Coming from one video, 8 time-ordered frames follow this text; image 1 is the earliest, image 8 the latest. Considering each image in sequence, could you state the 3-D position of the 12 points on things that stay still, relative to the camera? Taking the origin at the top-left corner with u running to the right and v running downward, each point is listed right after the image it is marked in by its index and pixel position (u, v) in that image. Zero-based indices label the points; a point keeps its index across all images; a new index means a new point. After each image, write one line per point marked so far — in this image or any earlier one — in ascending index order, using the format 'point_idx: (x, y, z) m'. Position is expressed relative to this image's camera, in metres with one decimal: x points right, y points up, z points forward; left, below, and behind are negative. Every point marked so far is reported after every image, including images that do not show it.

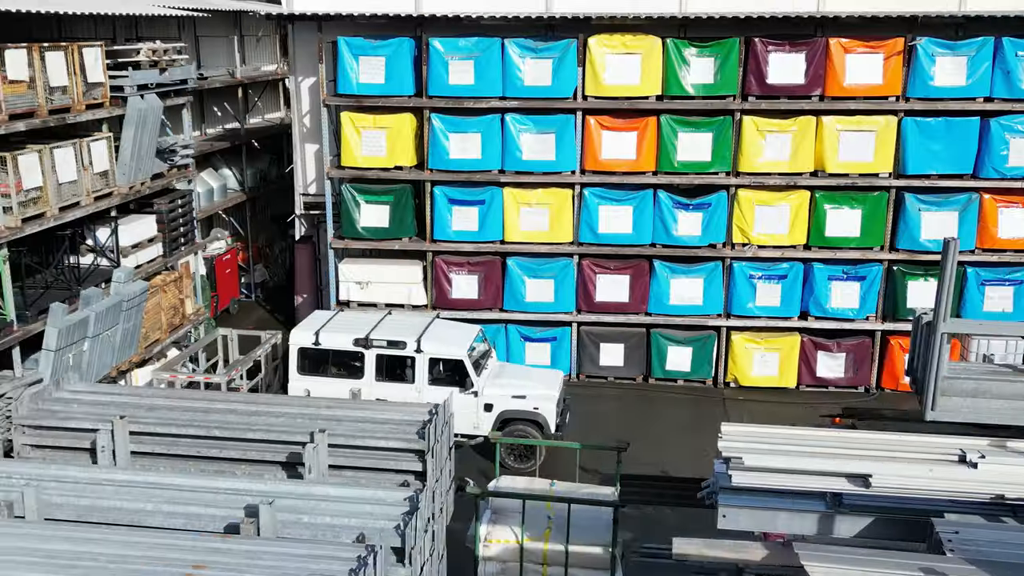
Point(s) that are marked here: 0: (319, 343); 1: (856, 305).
0: (-3.2, -0.9, +13.9) m
1: (+6.8, -0.3, +16.4) m
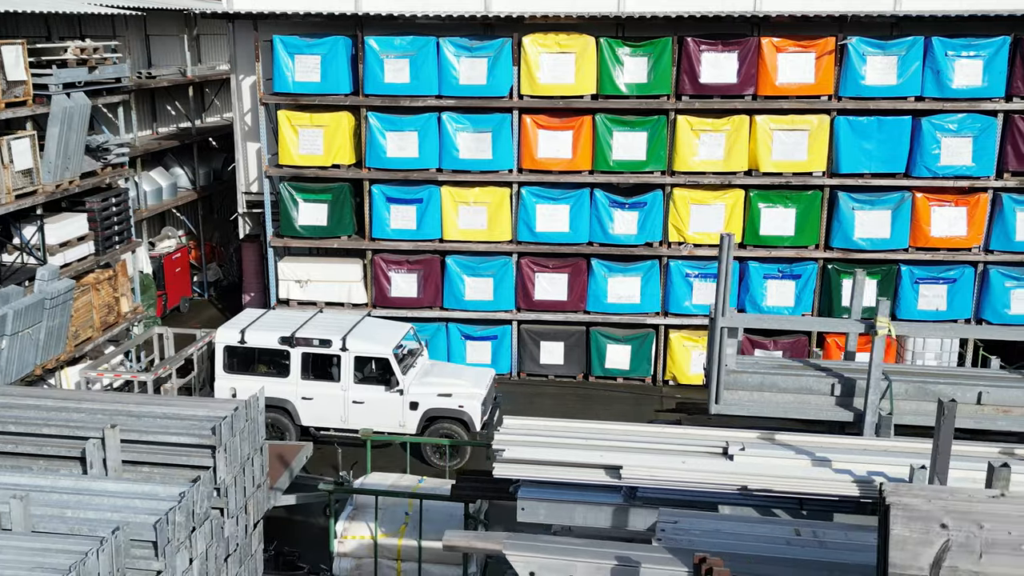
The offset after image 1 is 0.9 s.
0: (-4.5, -0.9, +13.9) m
1: (+5.6, -0.3, +16.4) m
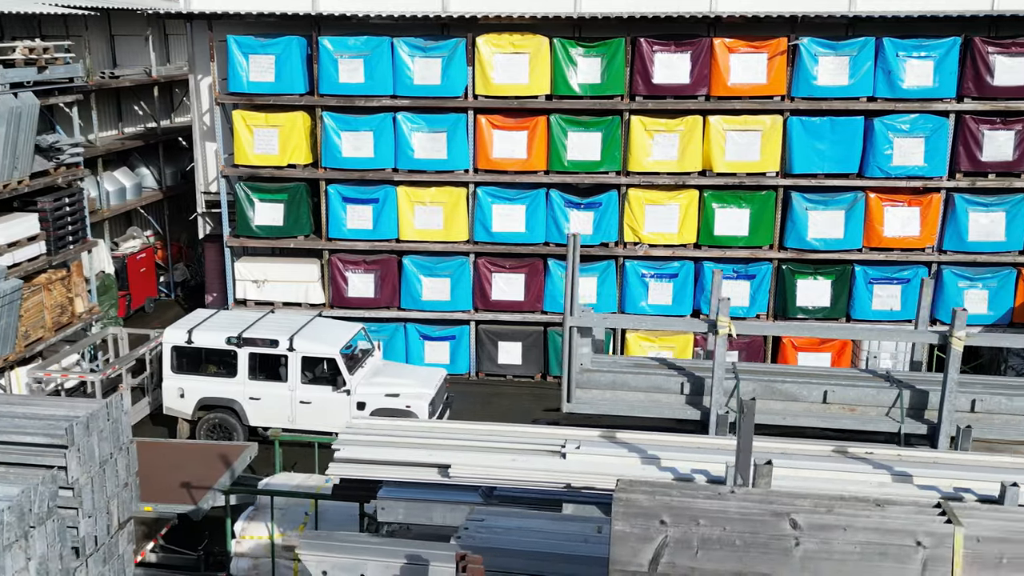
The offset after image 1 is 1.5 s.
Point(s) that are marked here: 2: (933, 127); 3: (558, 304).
0: (-5.4, -0.9, +13.8) m
1: (+4.7, -0.3, +16.4) m
2: (+7.9, +3.0, +15.4) m
3: (+1.0, -0.3, +16.8) m
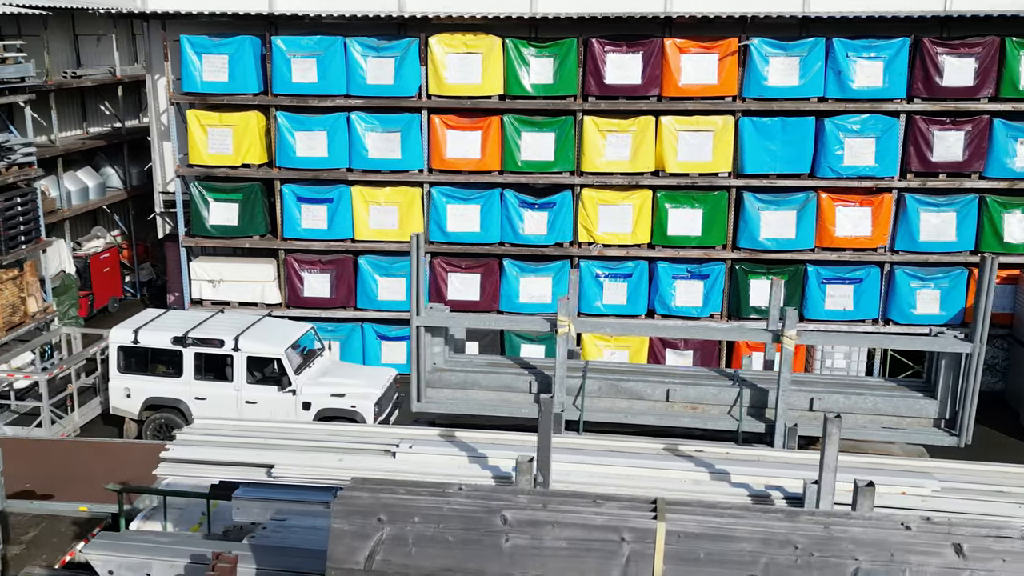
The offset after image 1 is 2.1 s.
0: (-6.3, -0.9, +13.8) m
1: (+3.8, -0.3, +16.5) m
2: (+6.9, +3.0, +15.4) m
3: (0.0, -0.3, +16.8) m
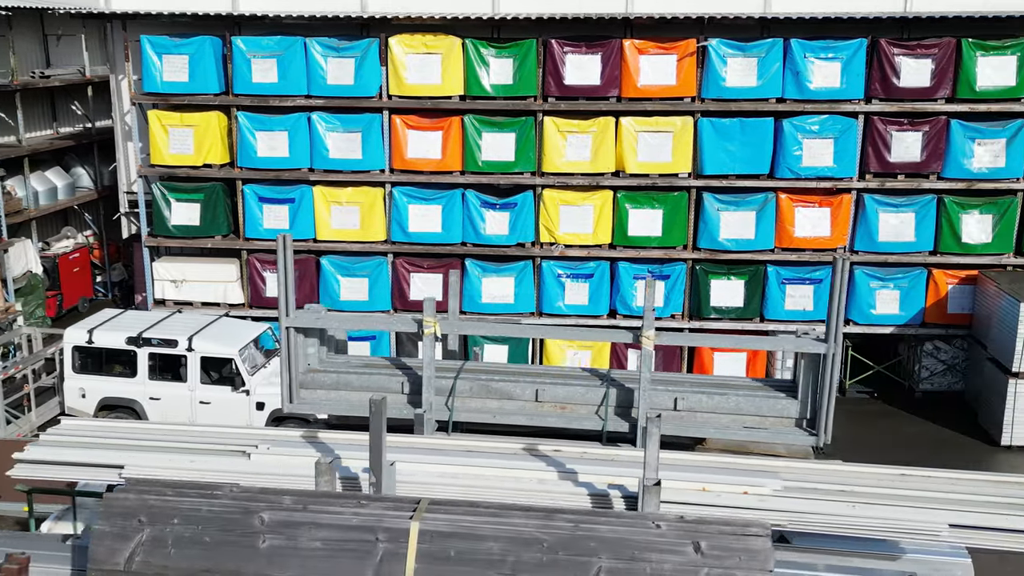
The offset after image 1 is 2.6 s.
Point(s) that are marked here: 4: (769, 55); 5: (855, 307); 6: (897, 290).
0: (-7.0, -0.9, +13.8) m
1: (+3.0, -0.3, +16.5) m
2: (+6.2, +3.0, +15.5) m
3: (-0.7, -0.3, +16.8) m
4: (+4.8, +4.3, +15.3) m
5: (+6.7, -0.4, +16.2) m
6: (+7.5, 0.0, +16.0) m
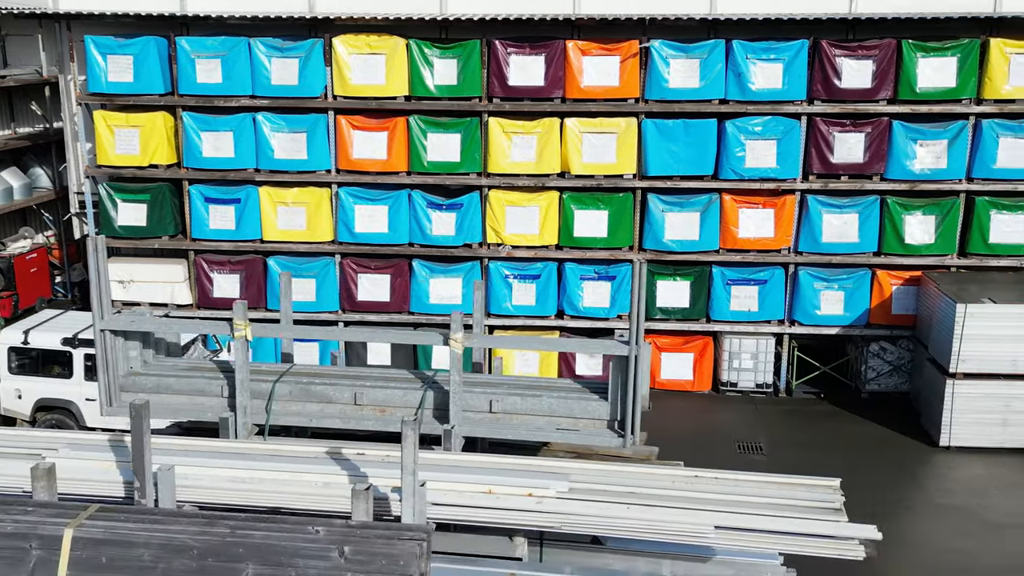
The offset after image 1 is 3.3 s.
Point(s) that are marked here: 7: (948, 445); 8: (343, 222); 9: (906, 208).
0: (-8.1, -0.9, +13.8) m
1: (+1.9, -0.3, +16.5) m
2: (+5.1, +3.0, +15.5) m
3: (-1.8, -0.3, +16.8) m
4: (+3.7, +4.3, +15.3) m
5: (+5.6, -0.4, +16.2) m
6: (+6.4, 0.0, +16.0) m
7: (+7.6, -2.7, +14.5) m
8: (-3.4, +1.3, +16.6) m
9: (+7.4, +1.5, +15.6) m
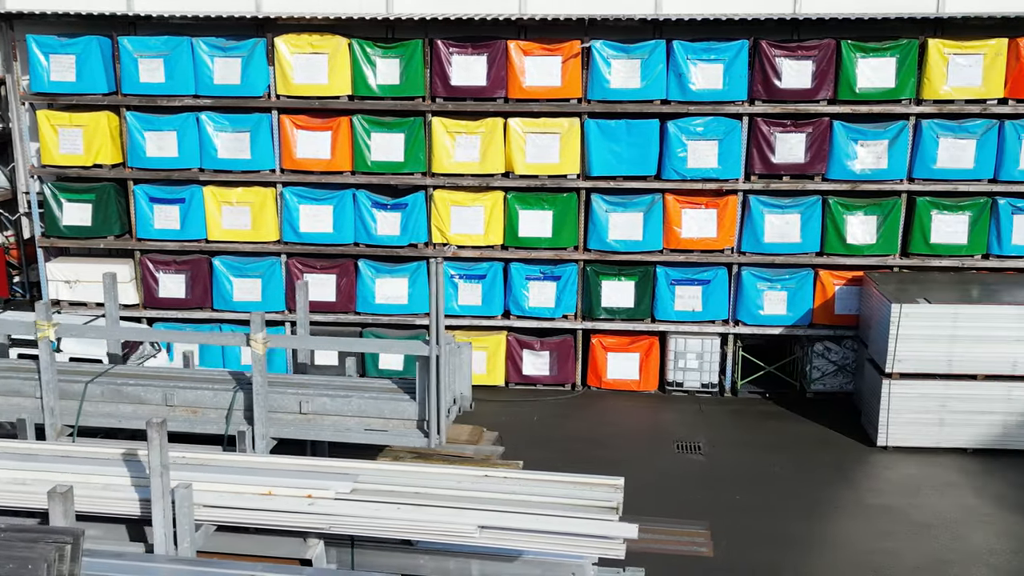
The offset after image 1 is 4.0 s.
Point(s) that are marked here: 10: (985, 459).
0: (-9.2, -0.9, +13.7) m
1: (+0.8, -0.3, +16.5) m
2: (+4.0, +3.0, +15.5) m
3: (-2.9, -0.3, +16.8) m
4: (+2.6, +4.3, +15.3) m
5: (+4.5, -0.4, +16.2) m
6: (+5.3, 0.0, +16.1) m
7: (+6.6, -2.7, +14.5) m
8: (-4.5, +1.3, +16.6) m
9: (+6.4, +1.5, +15.6) m
10: (+8.1, -2.9, +14.2) m
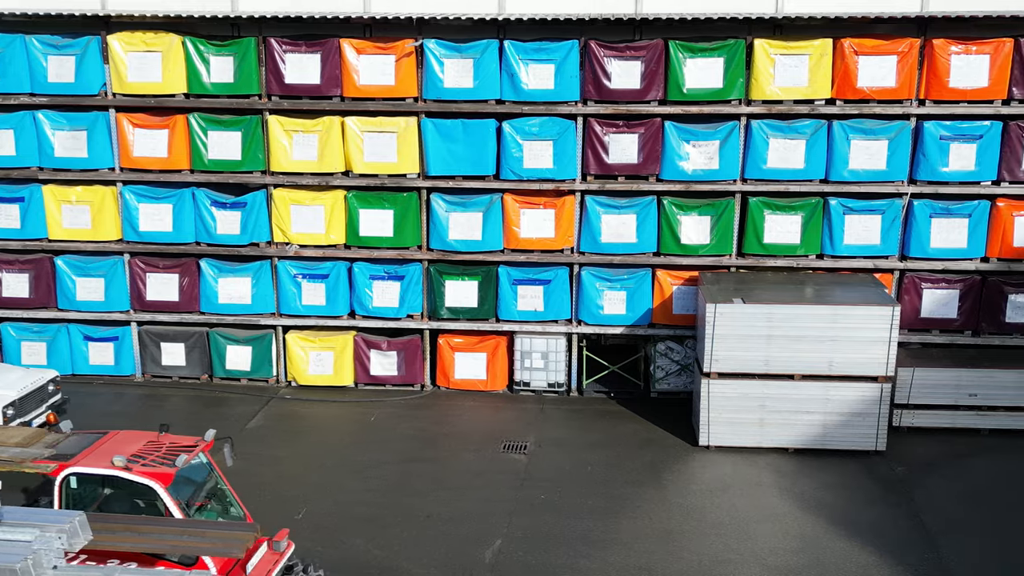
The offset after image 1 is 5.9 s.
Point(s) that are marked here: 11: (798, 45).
0: (-12.3, -0.9, +13.6) m
1: (-2.3, -0.3, +16.5) m
2: (+0.9, +3.0, +15.5) m
3: (-6.0, -0.3, +16.7) m
4: (-0.5, +4.3, +15.3) m
5: (+1.4, -0.4, +16.2) m
6: (+2.2, 0.0, +16.1) m
7: (+3.4, -2.8, +14.5) m
8: (-7.6, +1.3, +16.4) m
9: (+3.2, +1.5, +15.7) m
10: (+5.0, -2.9, +14.2) m
11: (+5.1, +4.4, +14.8) m
